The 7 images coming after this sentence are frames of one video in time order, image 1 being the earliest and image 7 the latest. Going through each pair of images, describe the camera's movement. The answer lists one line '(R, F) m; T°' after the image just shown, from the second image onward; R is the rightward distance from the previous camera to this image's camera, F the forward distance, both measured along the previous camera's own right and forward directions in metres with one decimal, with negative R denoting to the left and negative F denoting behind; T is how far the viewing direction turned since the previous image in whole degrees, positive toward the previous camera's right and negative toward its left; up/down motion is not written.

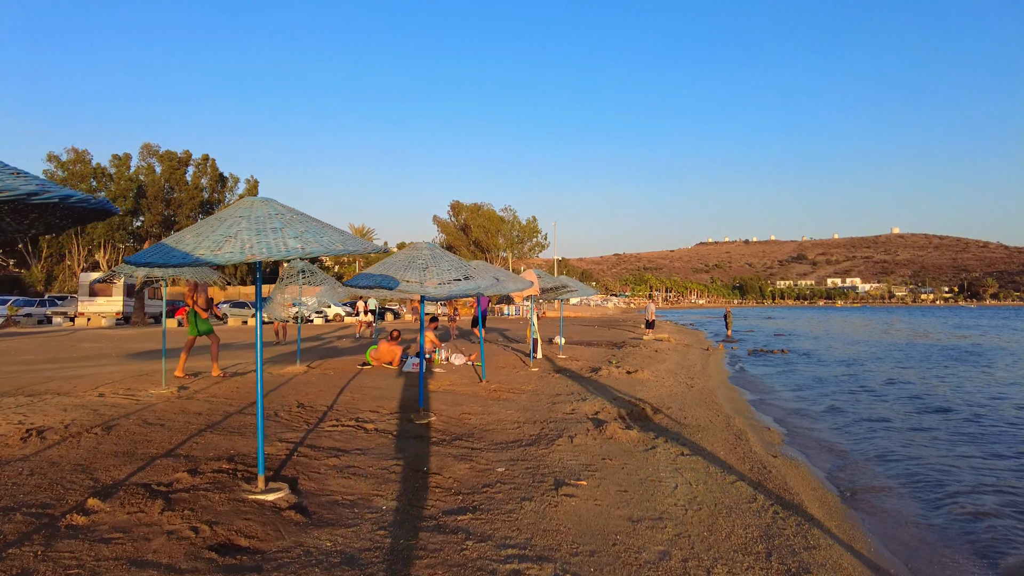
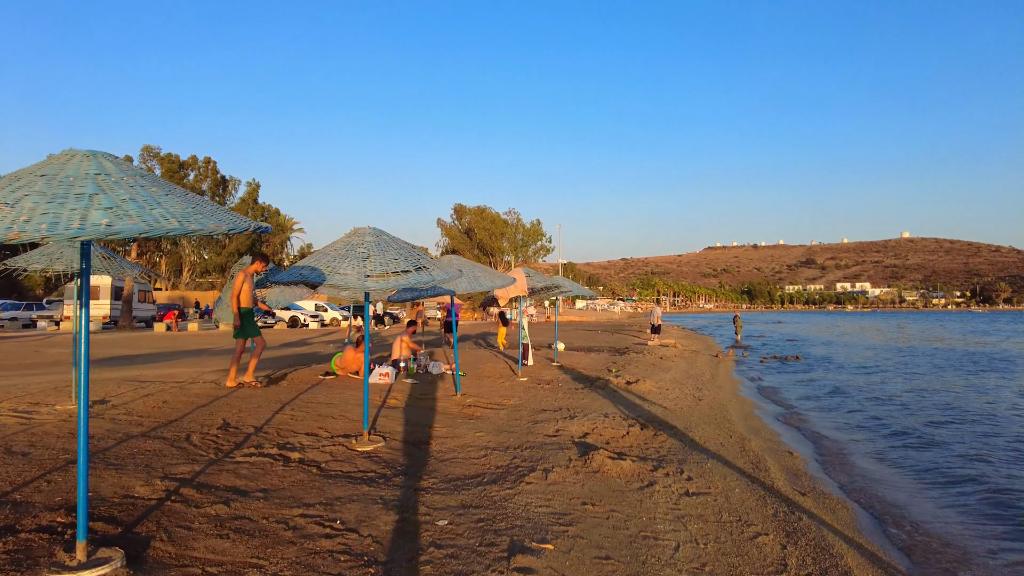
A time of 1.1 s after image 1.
(+0.5, +1.6) m; -1°
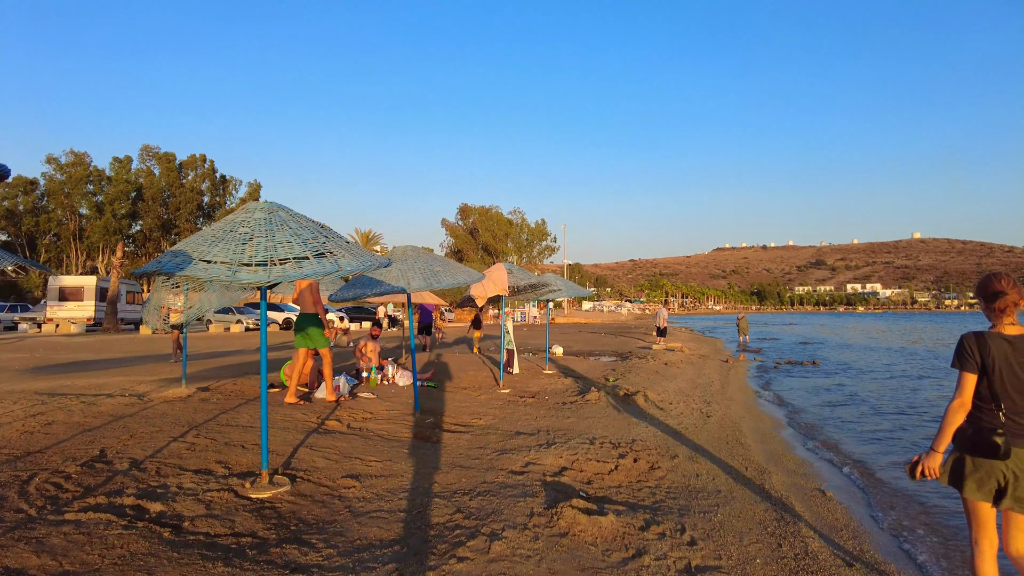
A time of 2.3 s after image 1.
(+0.5, +1.7) m; -1°
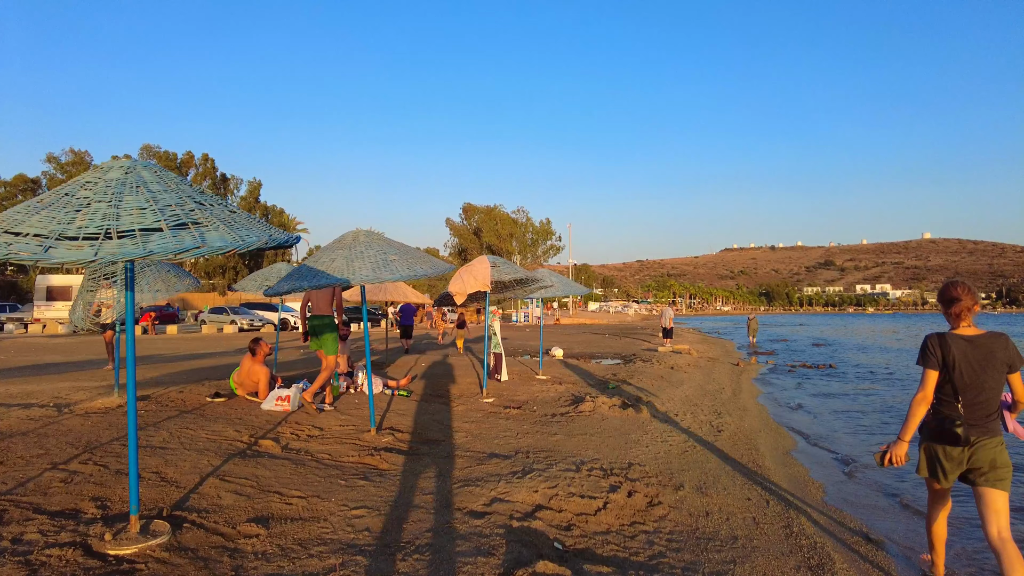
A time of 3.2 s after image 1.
(+0.4, +1.3) m; -1°
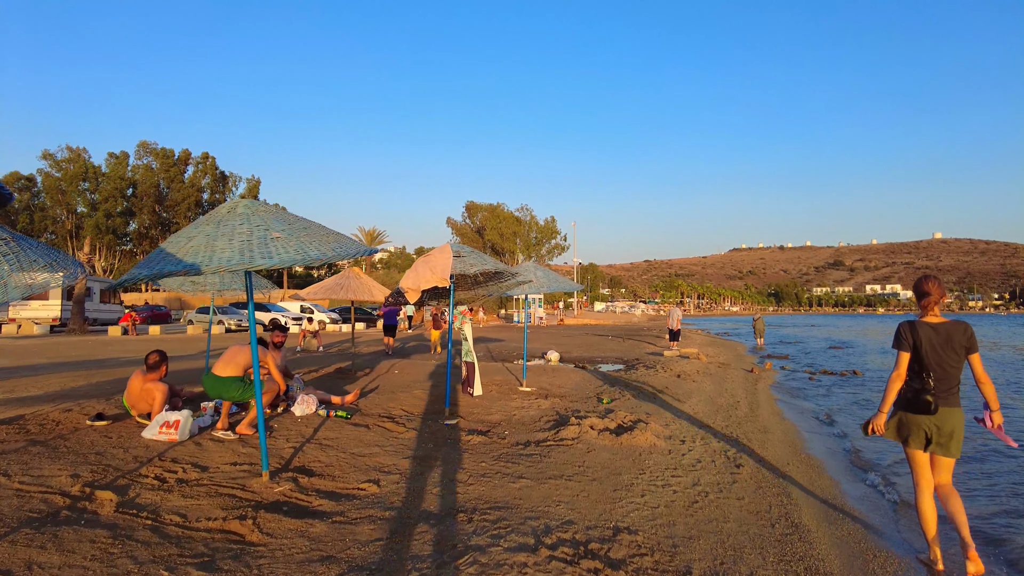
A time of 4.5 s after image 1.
(+0.5, +2.0) m; -1°
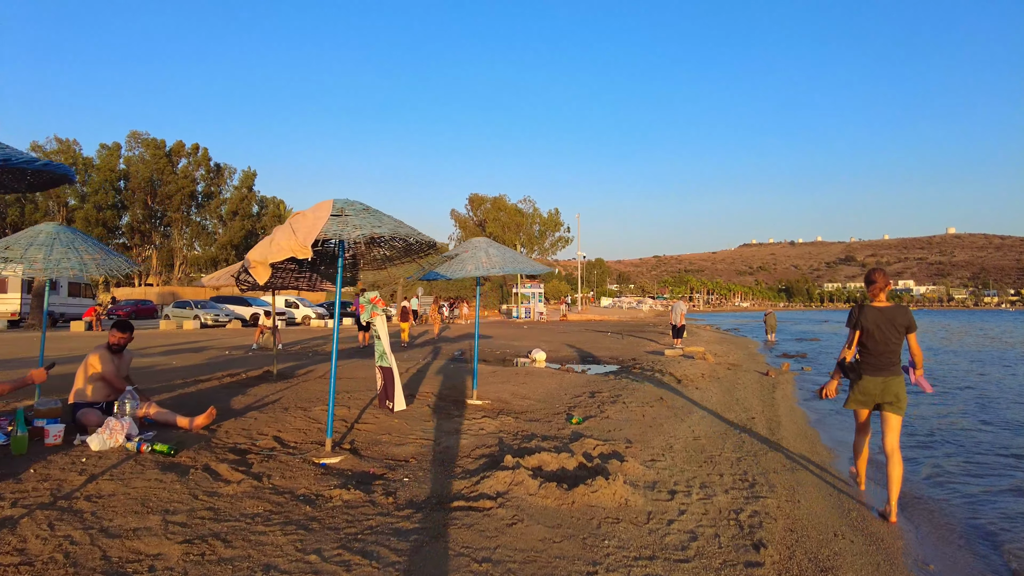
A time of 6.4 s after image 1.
(+0.9, +2.7) m; -1°
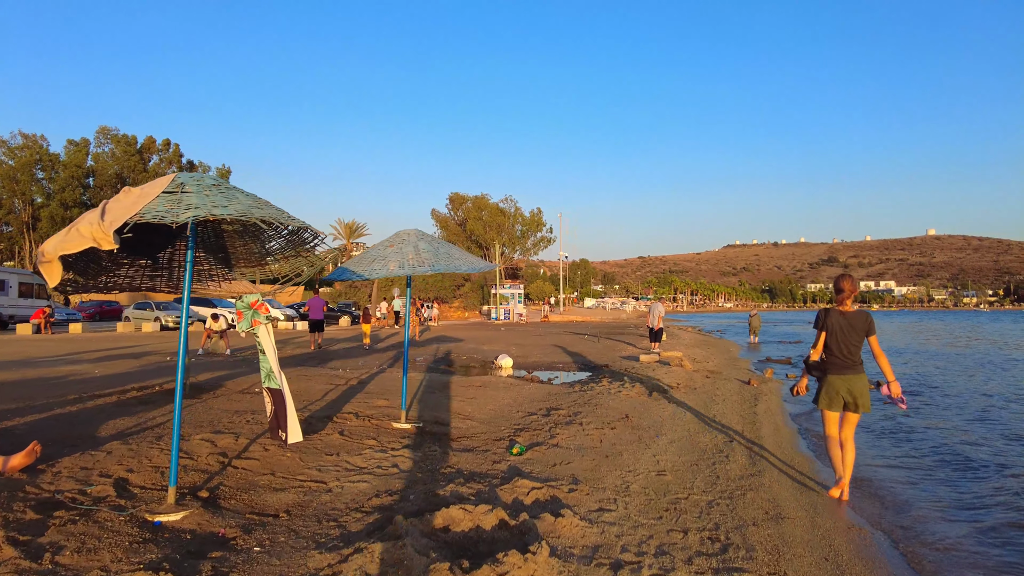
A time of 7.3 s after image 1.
(+0.6, +1.4) m; +1°
